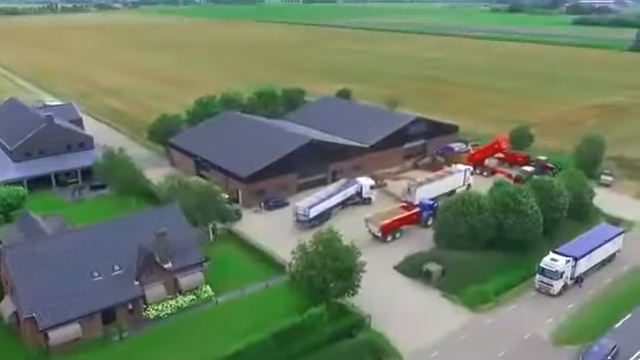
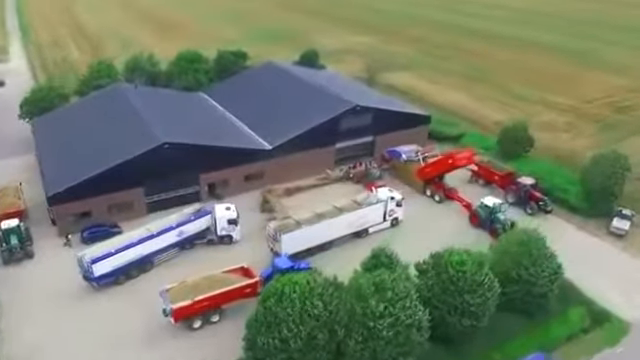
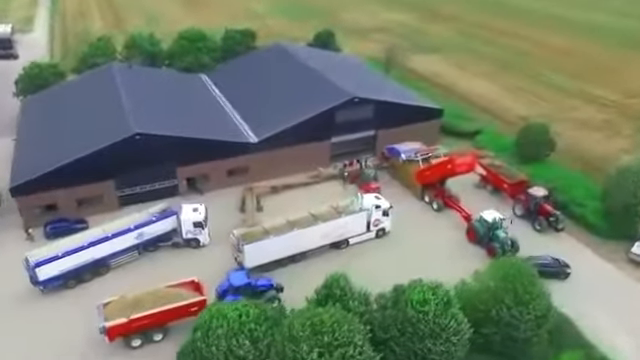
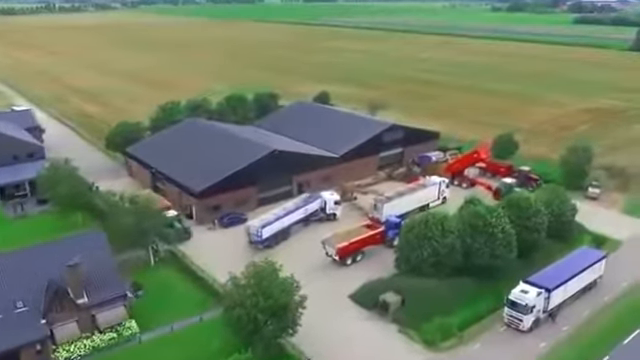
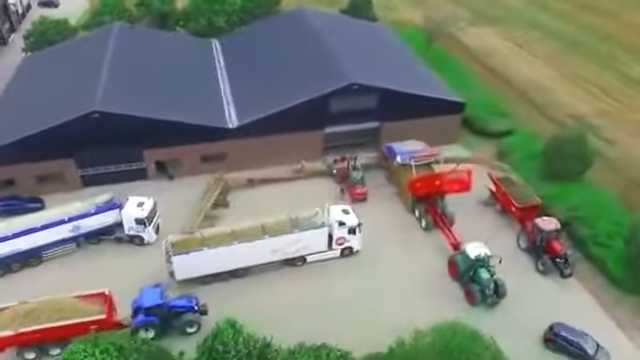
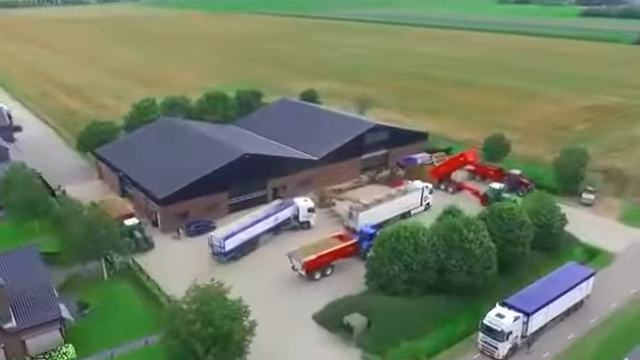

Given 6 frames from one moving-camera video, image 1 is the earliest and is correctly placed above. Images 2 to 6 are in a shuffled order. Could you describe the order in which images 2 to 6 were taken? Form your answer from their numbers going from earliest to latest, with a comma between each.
4, 6, 2, 3, 5
